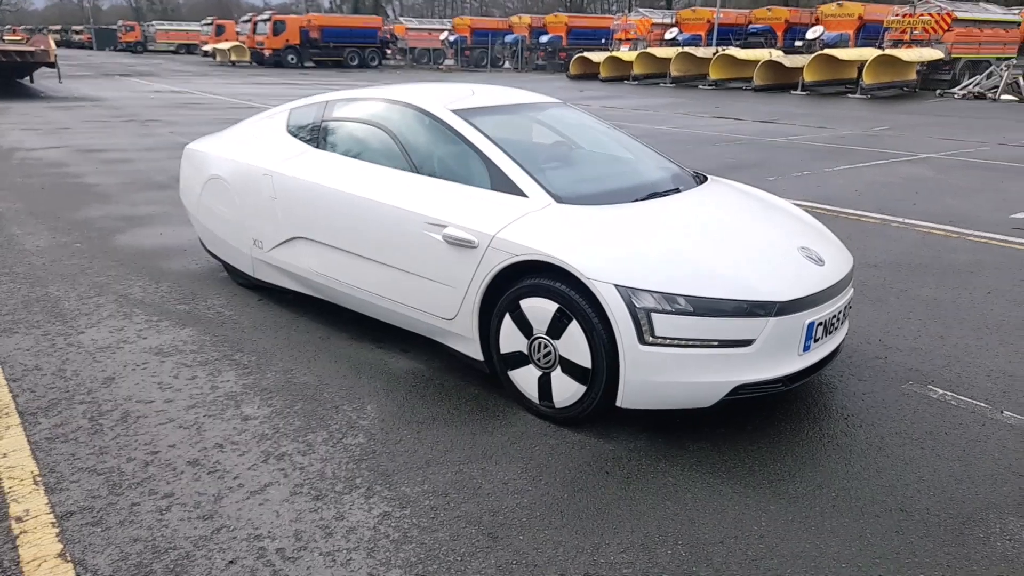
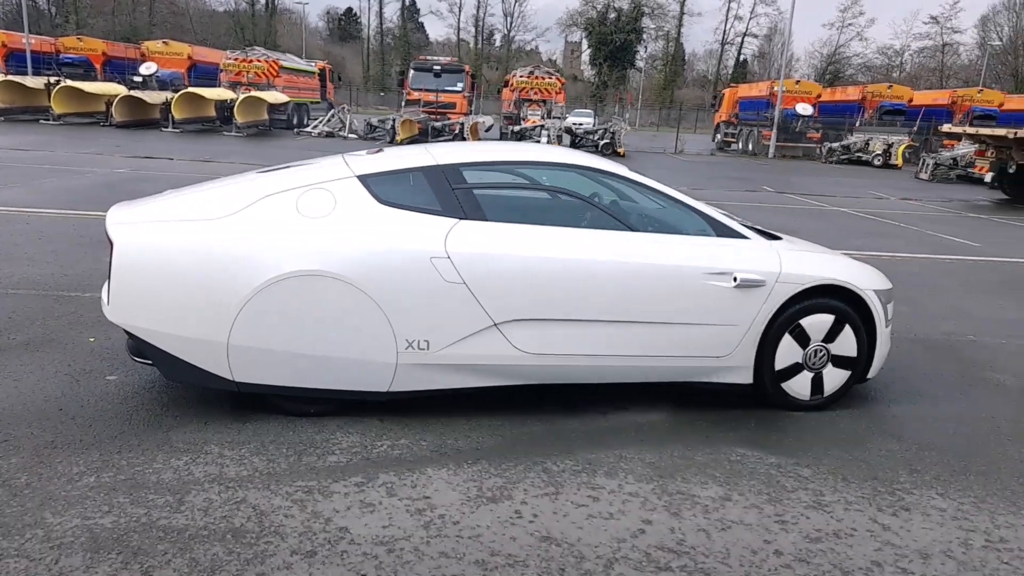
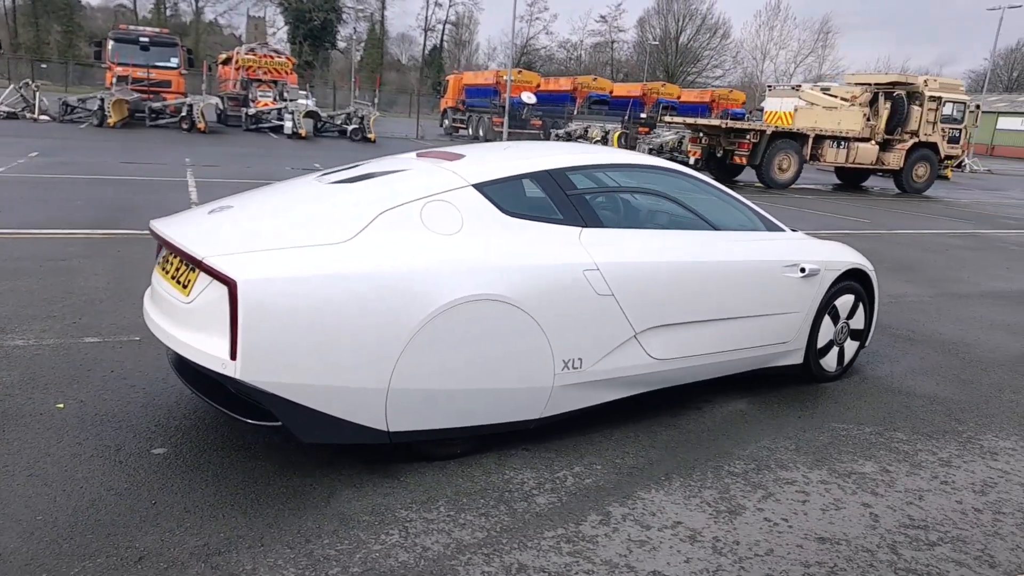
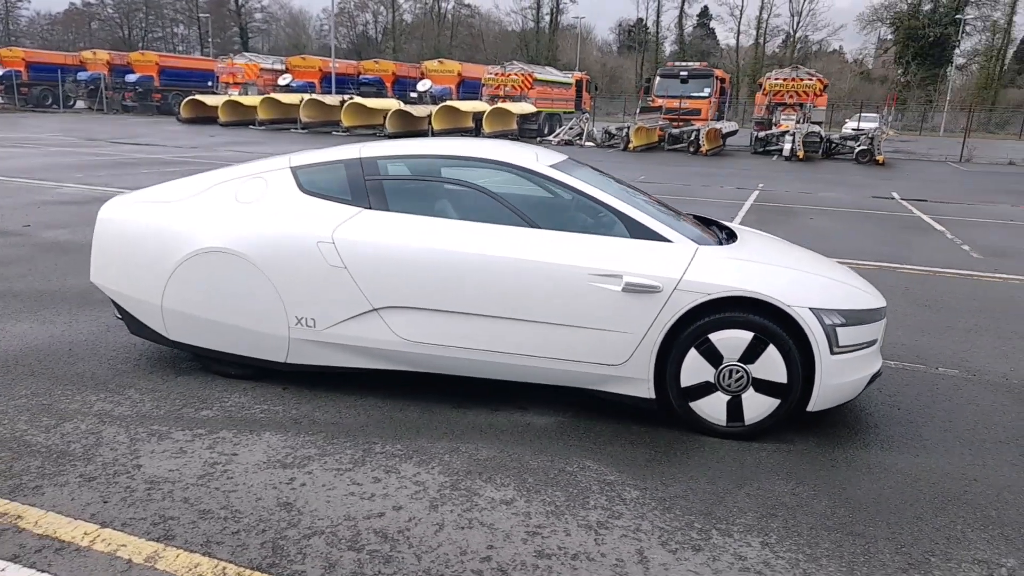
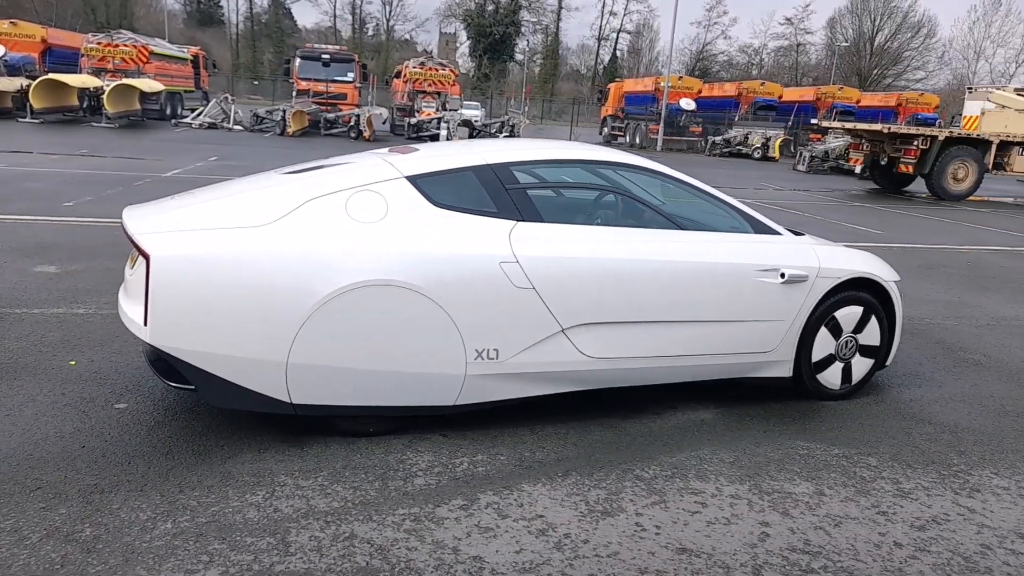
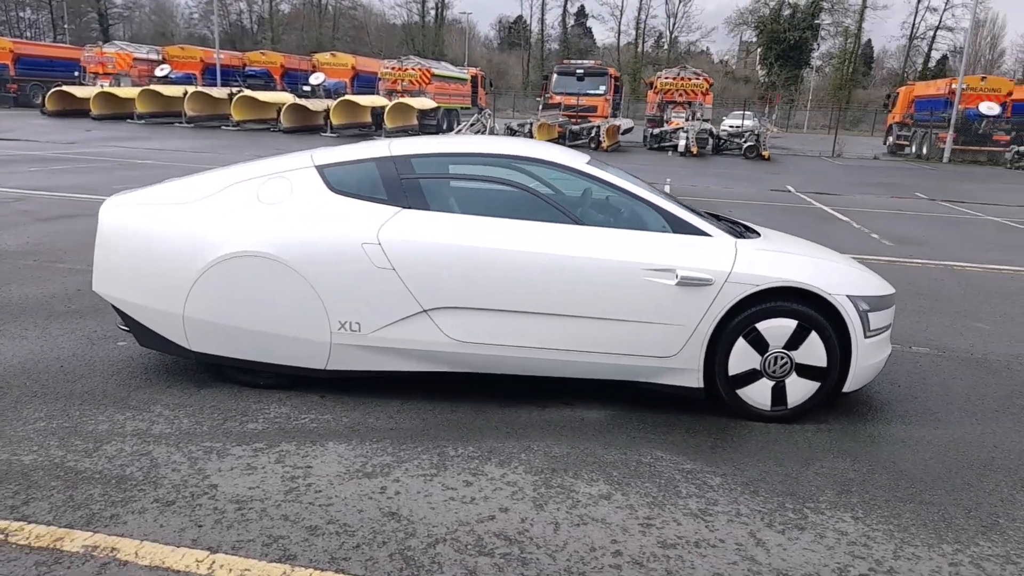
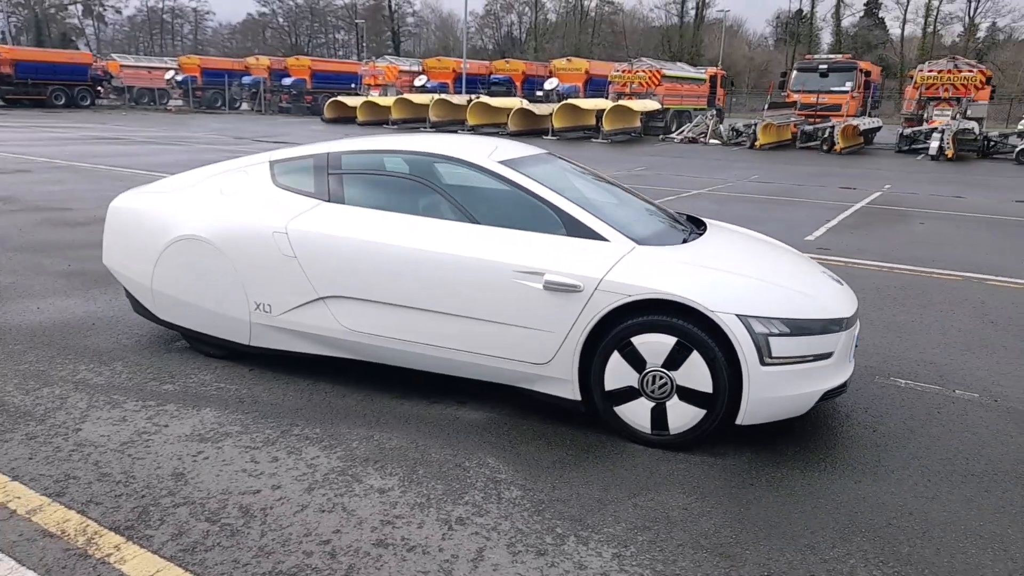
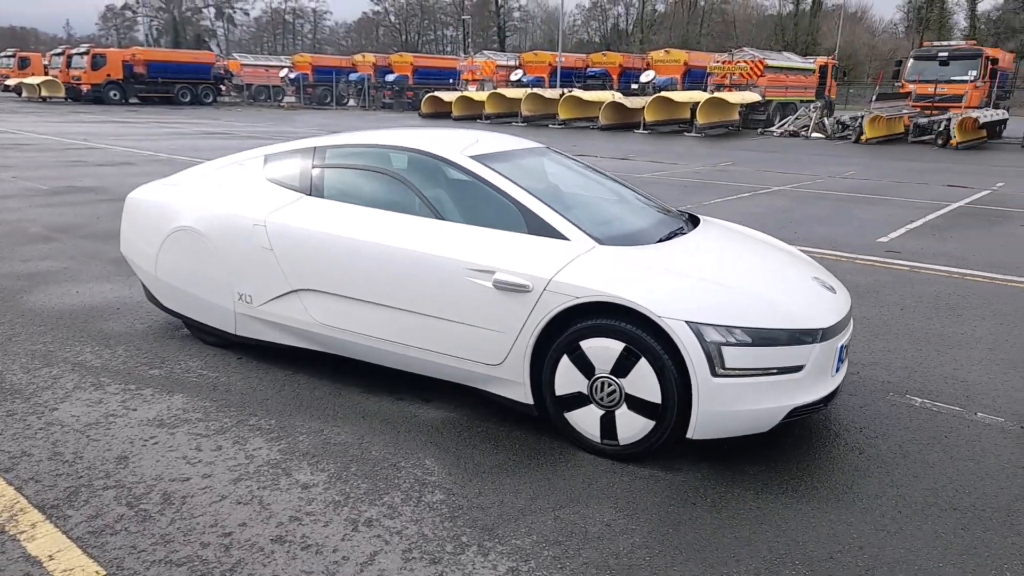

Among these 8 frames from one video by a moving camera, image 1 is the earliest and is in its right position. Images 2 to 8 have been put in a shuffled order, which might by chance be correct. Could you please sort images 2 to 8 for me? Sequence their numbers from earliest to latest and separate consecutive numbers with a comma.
8, 7, 4, 6, 2, 5, 3
